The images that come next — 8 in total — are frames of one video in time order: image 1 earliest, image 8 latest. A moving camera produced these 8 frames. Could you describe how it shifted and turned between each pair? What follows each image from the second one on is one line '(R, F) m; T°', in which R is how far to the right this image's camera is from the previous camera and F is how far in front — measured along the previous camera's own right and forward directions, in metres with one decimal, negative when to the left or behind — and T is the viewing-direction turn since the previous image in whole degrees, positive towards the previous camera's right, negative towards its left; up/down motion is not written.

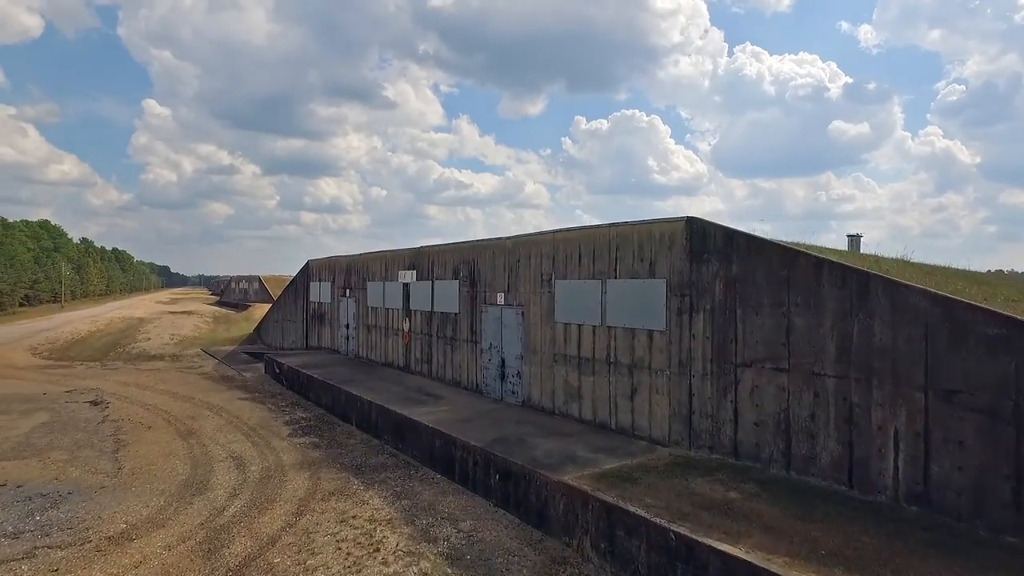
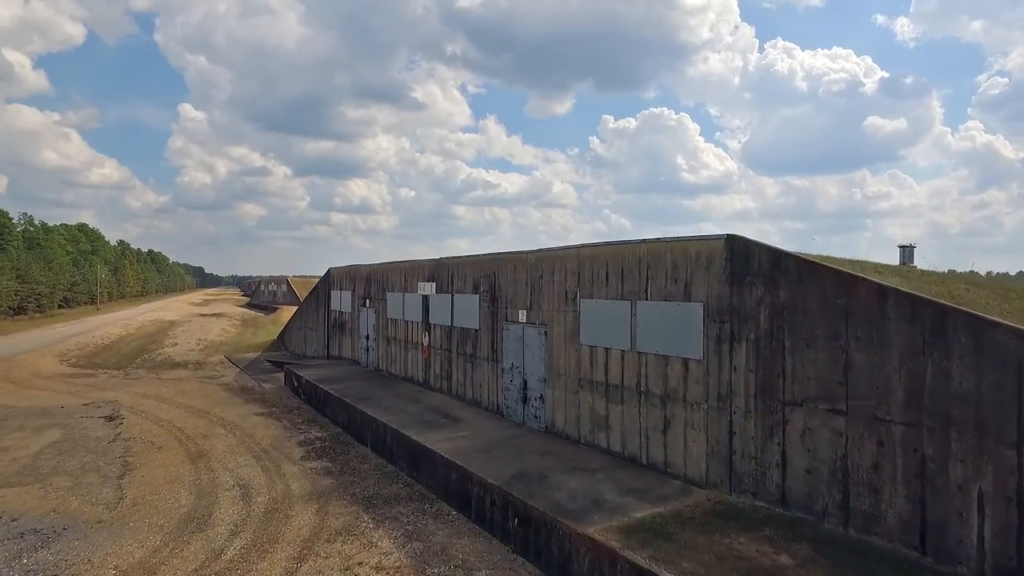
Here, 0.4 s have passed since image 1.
(+0.1, +0.6) m; -3°
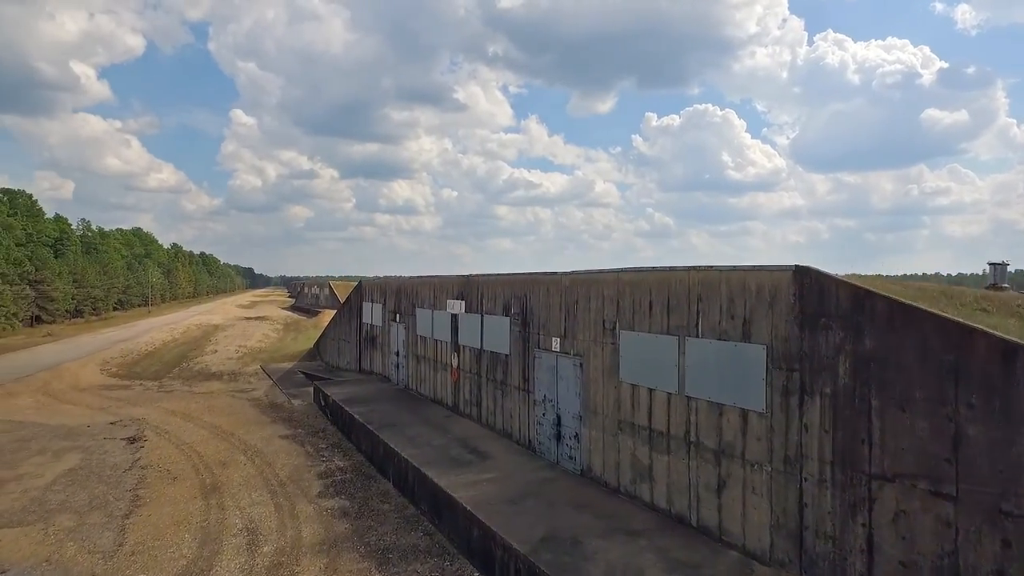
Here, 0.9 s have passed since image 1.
(+0.1, +0.9) m; -4°
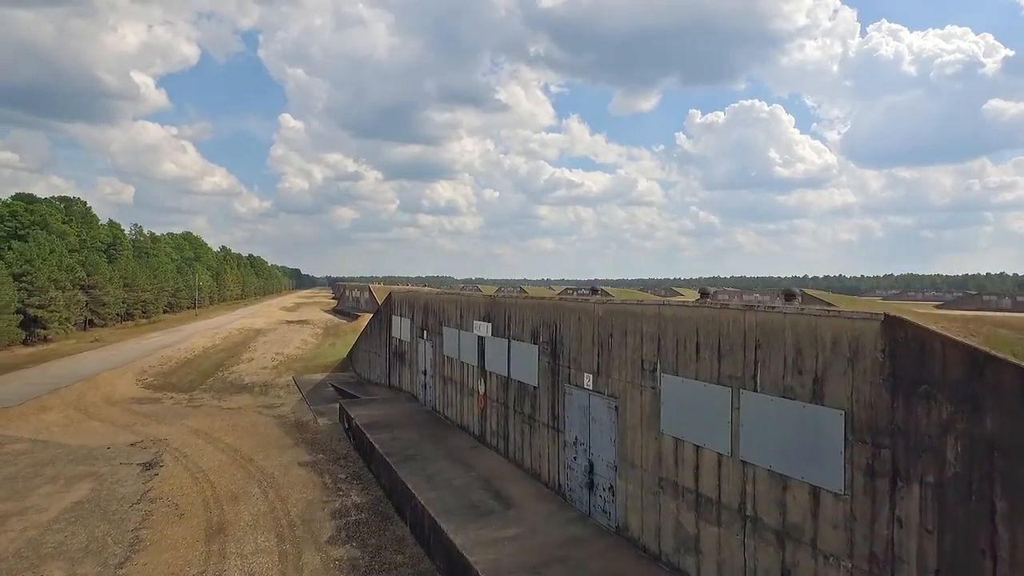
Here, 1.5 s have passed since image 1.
(+0.2, +0.9) m; -4°
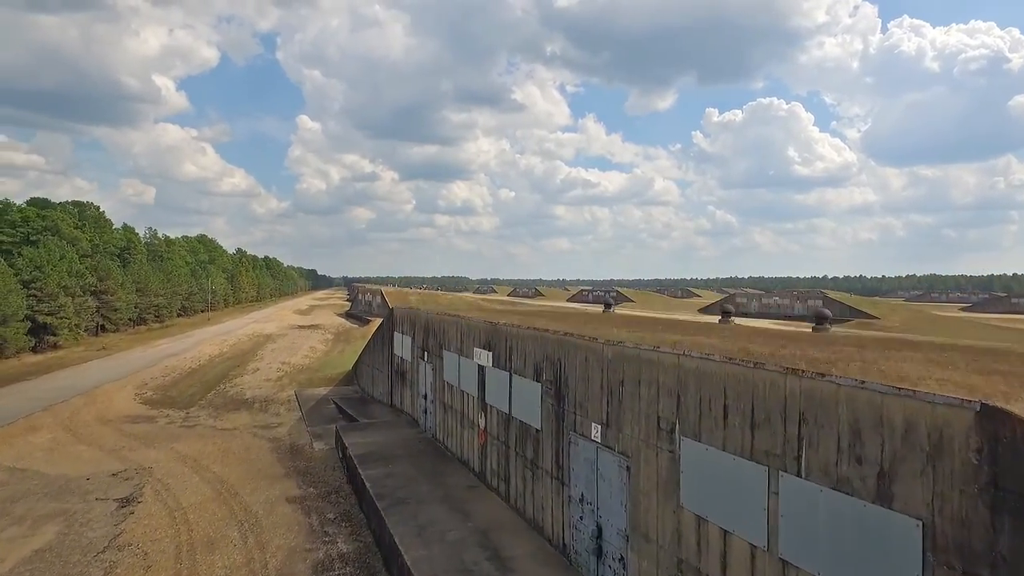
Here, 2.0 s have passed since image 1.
(+0.2, +0.9) m; -2°
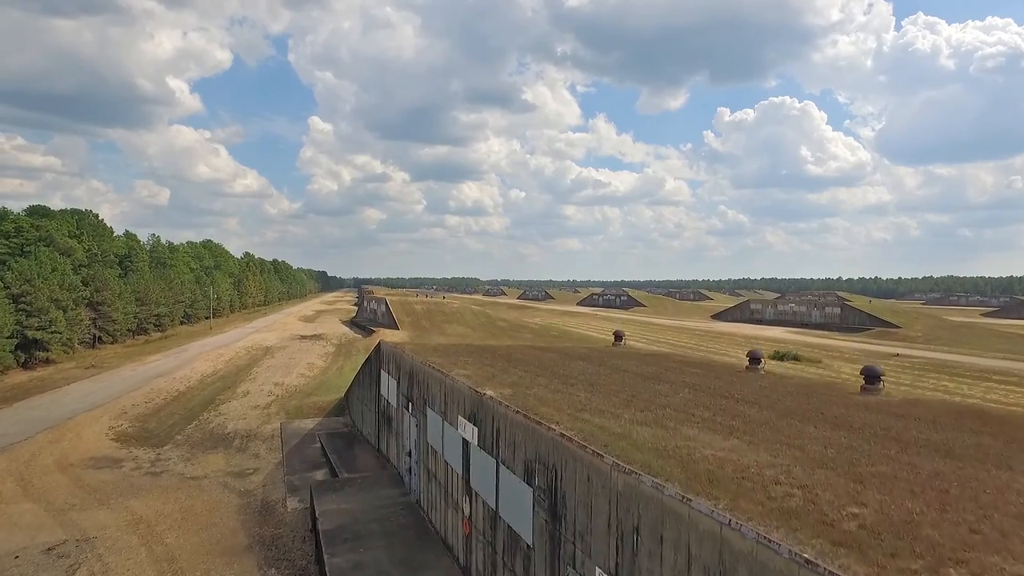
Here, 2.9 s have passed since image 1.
(+0.3, +1.7) m; -1°
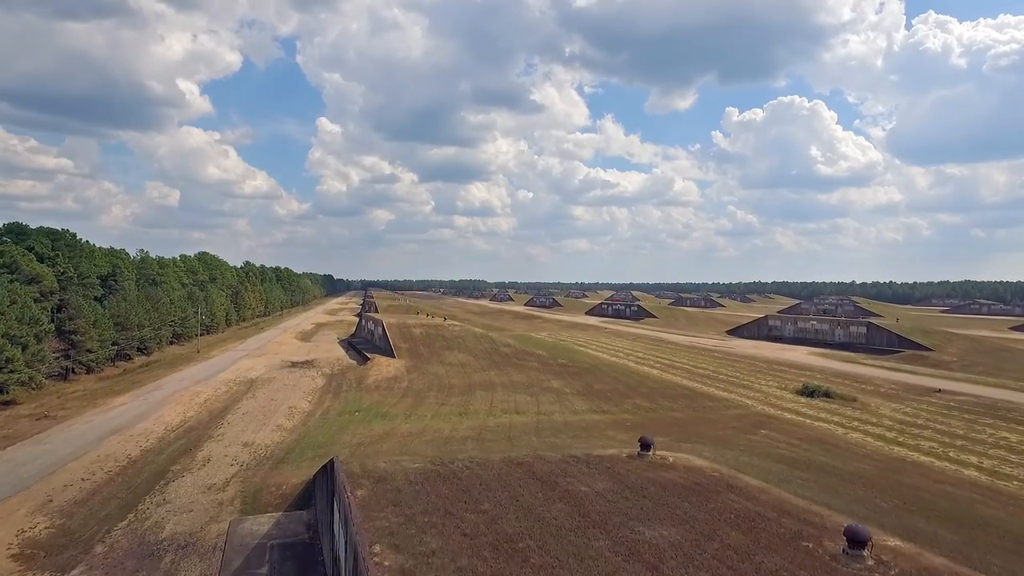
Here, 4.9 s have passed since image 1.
(+0.3, +3.7) m; -1°
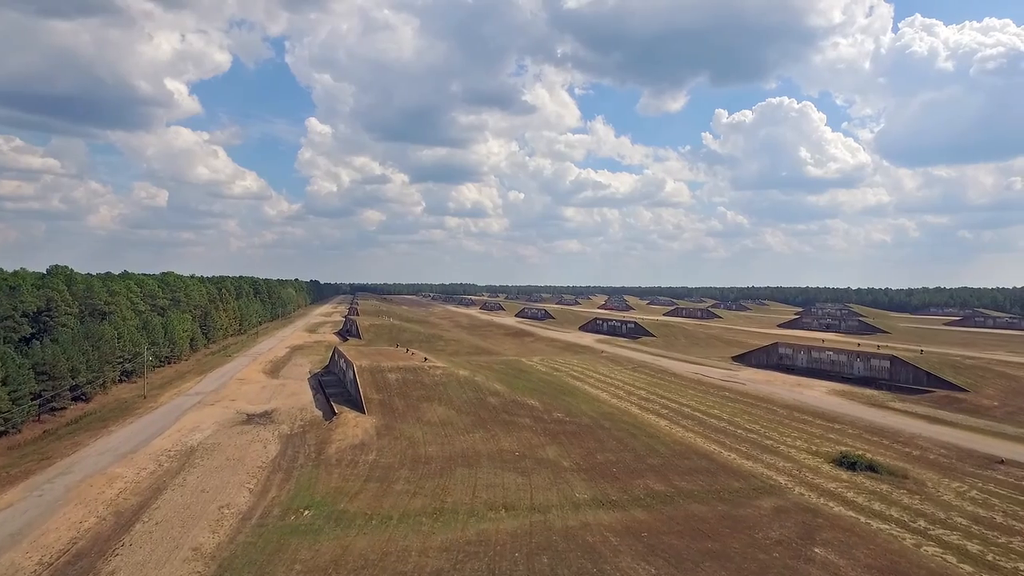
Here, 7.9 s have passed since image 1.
(+0.2, +6.5) m; +1°
